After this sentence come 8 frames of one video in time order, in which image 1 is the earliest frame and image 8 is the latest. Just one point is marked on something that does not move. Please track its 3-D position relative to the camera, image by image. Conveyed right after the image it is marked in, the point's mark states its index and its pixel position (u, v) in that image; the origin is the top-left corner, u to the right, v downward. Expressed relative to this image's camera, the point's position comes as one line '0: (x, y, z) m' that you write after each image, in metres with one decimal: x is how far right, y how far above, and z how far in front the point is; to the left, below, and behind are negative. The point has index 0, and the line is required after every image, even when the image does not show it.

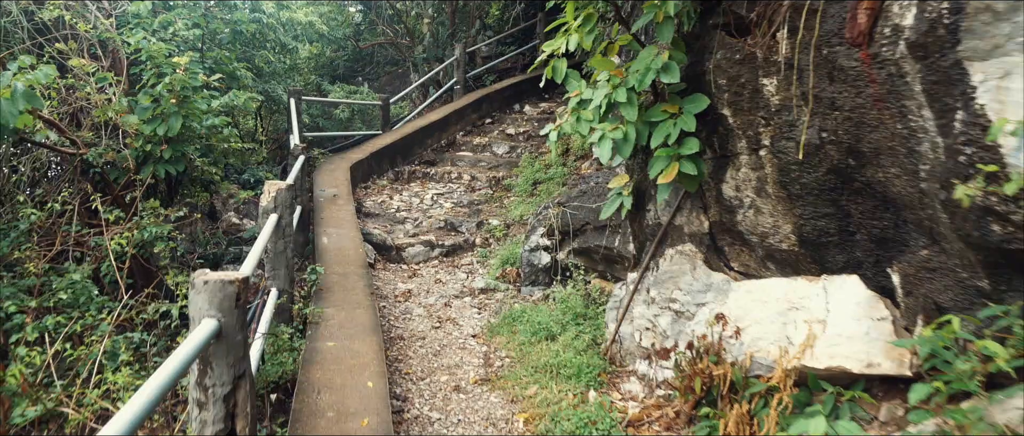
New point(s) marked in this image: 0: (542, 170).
0: (+0.3, +0.4, +6.5) m
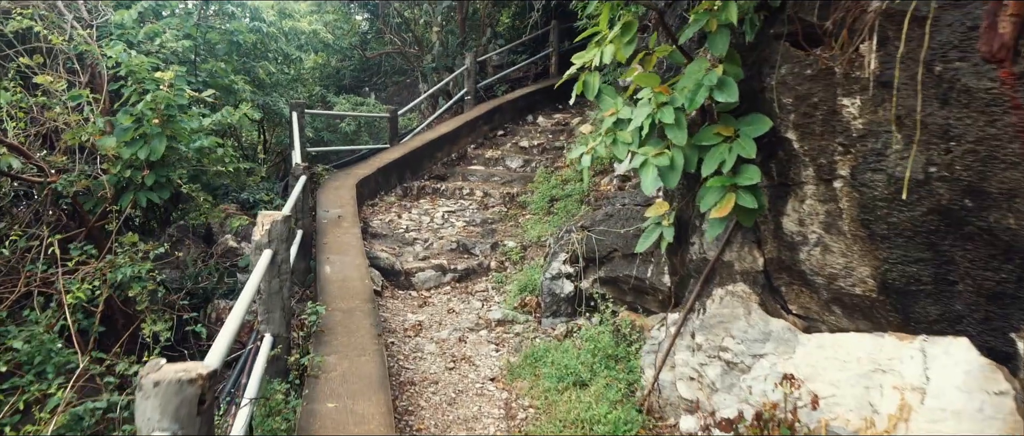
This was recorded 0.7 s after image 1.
0: (+0.4, +0.2, +6.1) m
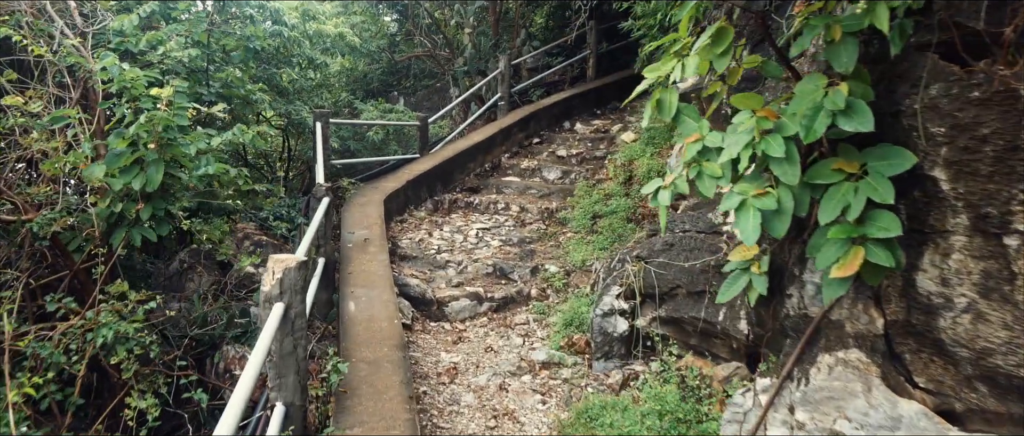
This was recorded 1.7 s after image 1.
0: (+0.7, +0.1, +5.7) m
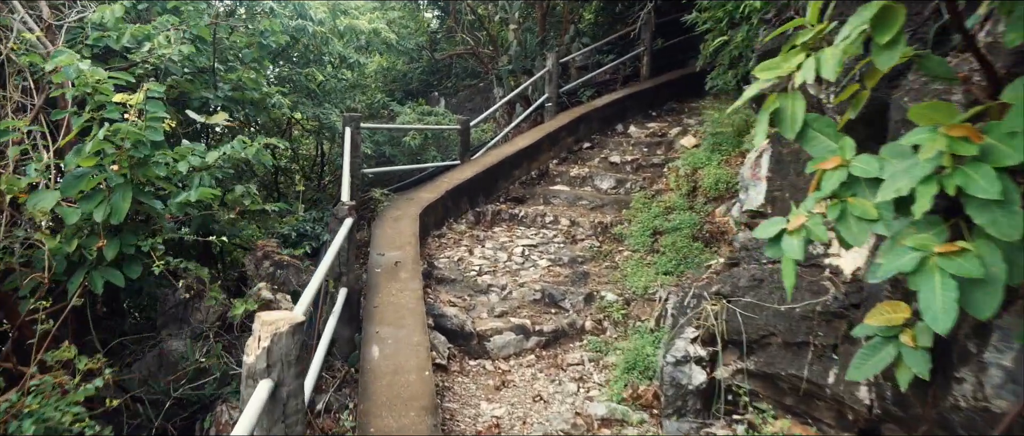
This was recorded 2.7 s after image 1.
0: (+1.0, 0.0, +5.1) m
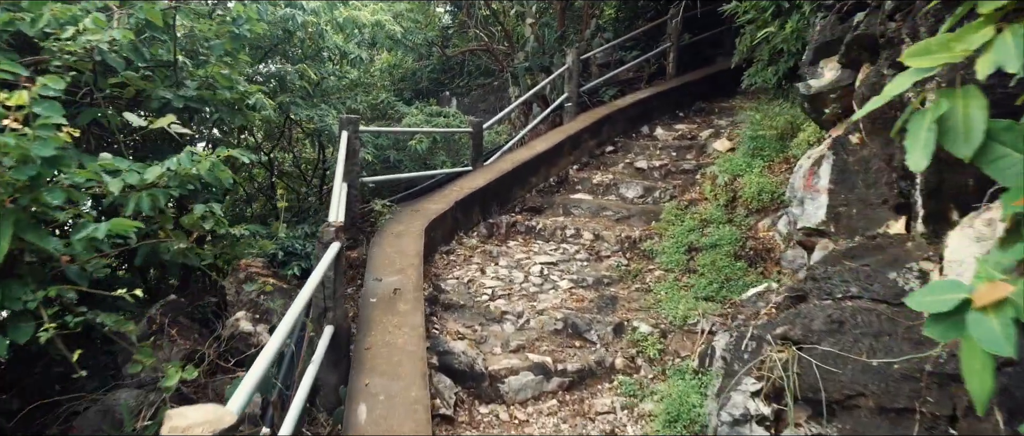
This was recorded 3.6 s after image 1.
0: (+1.1, -0.1, +4.5) m
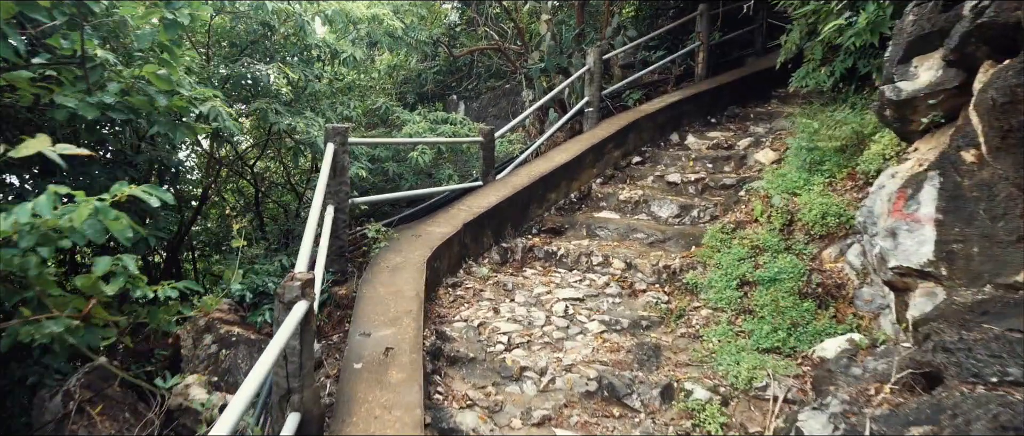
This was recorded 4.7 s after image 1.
0: (+1.2, -0.2, +3.8) m
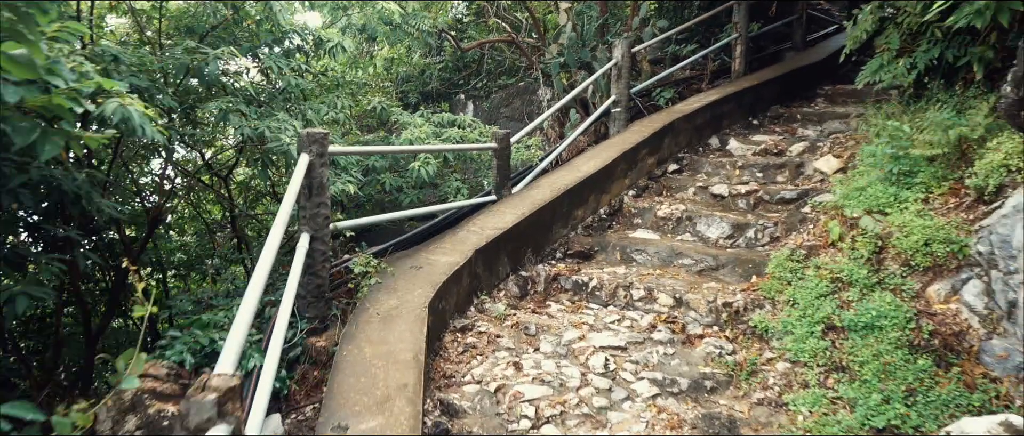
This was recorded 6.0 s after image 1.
0: (+1.3, -0.4, +3.0) m
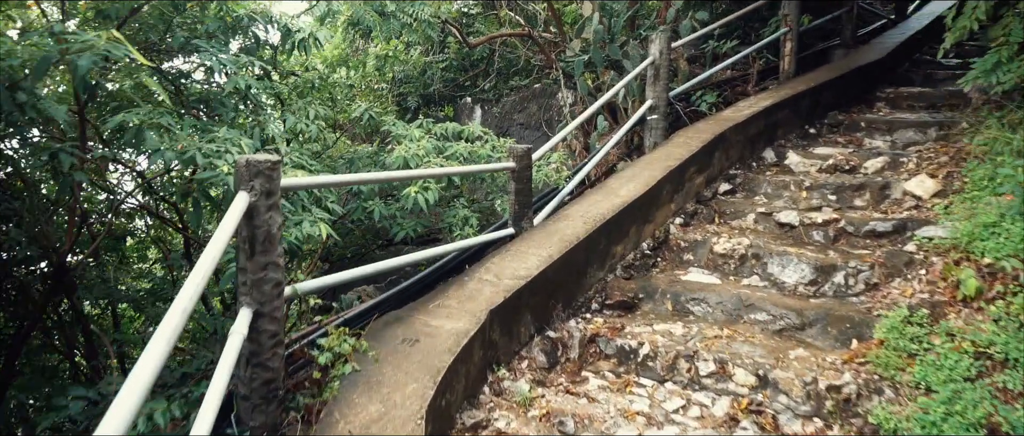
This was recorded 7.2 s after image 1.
0: (+1.4, -0.5, +2.2) m
